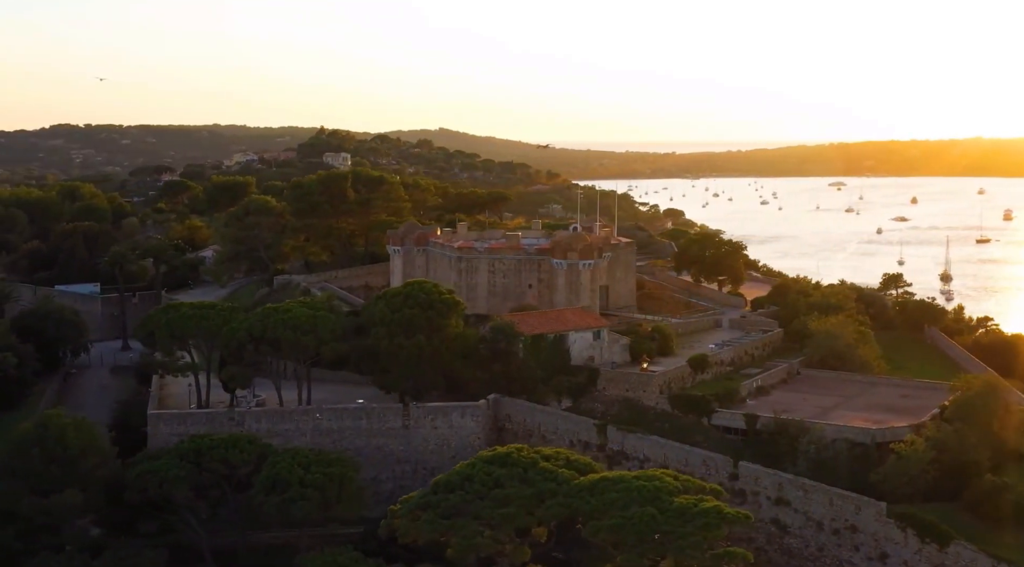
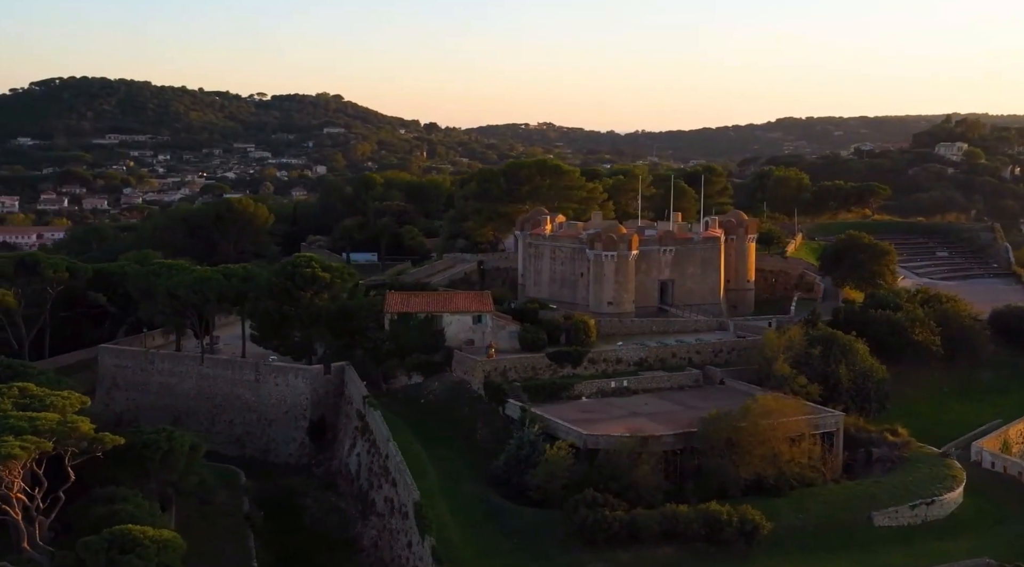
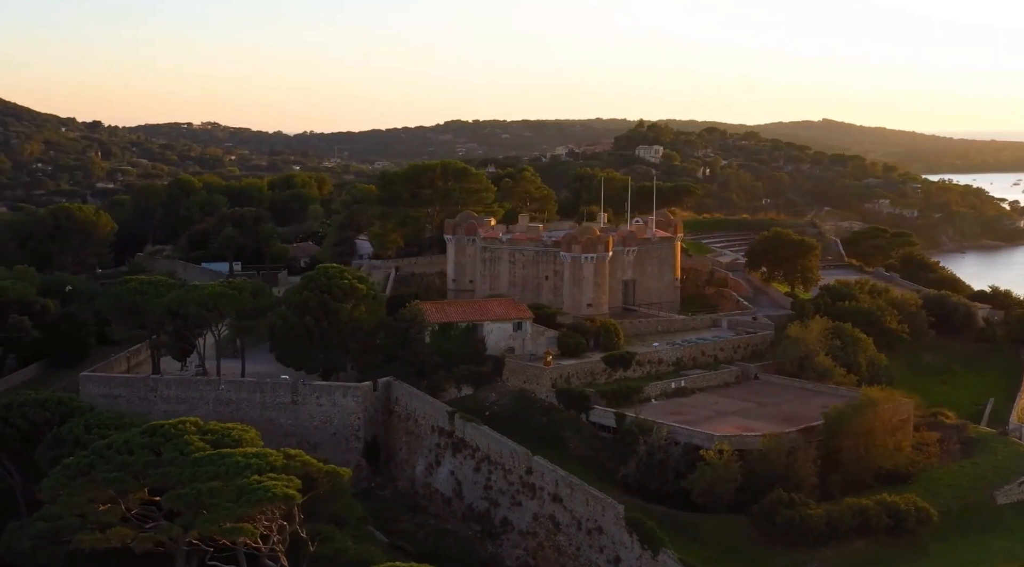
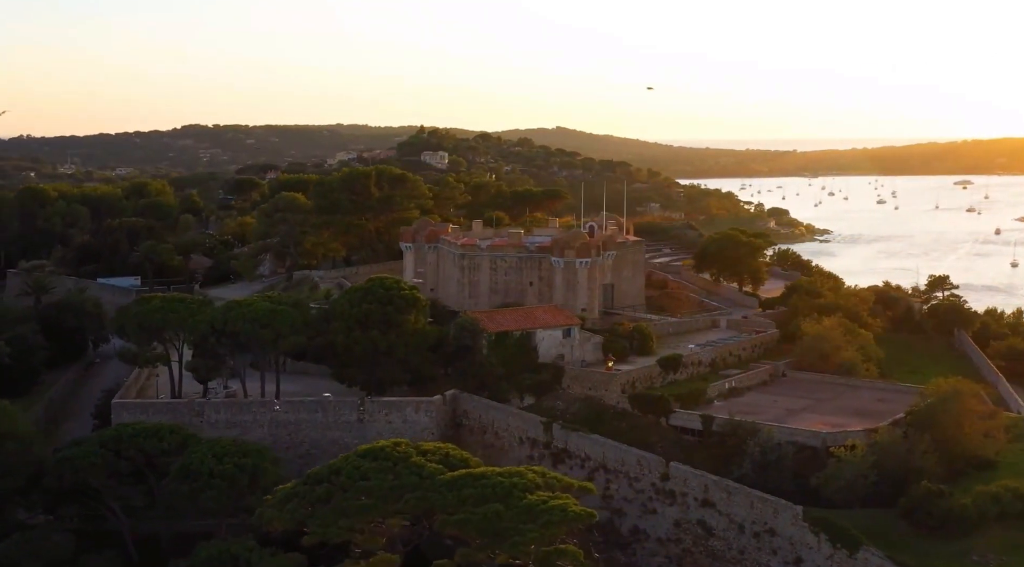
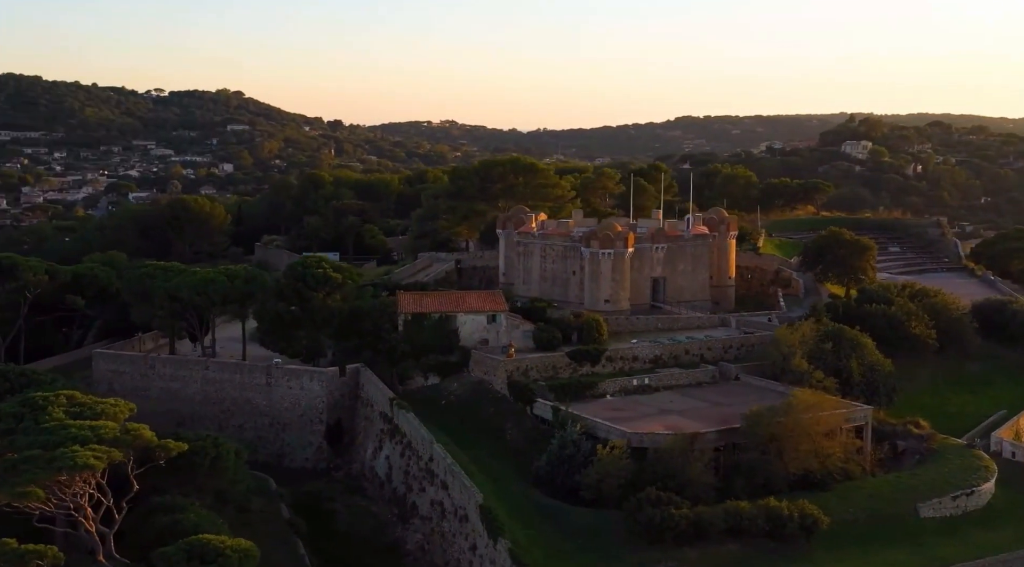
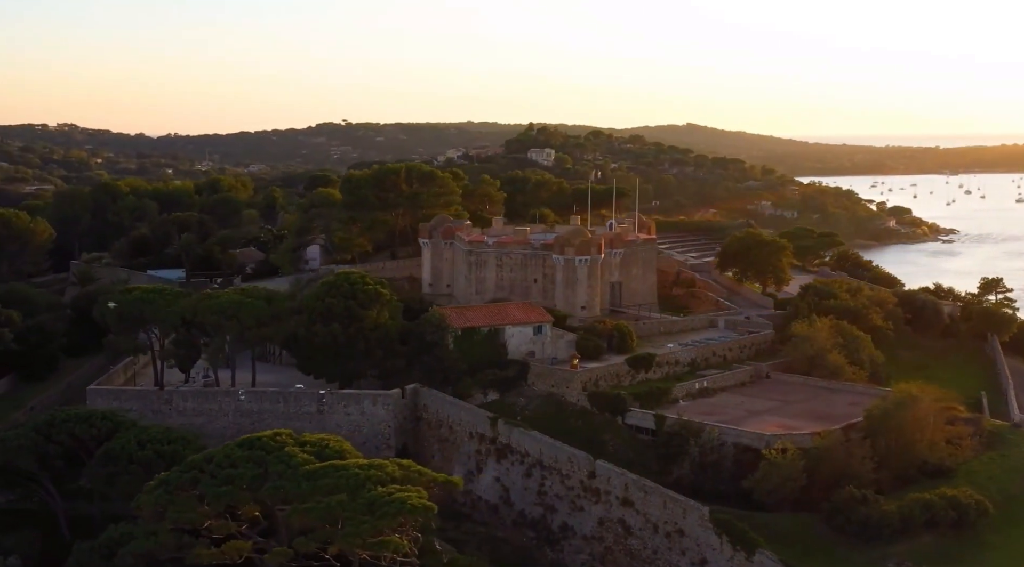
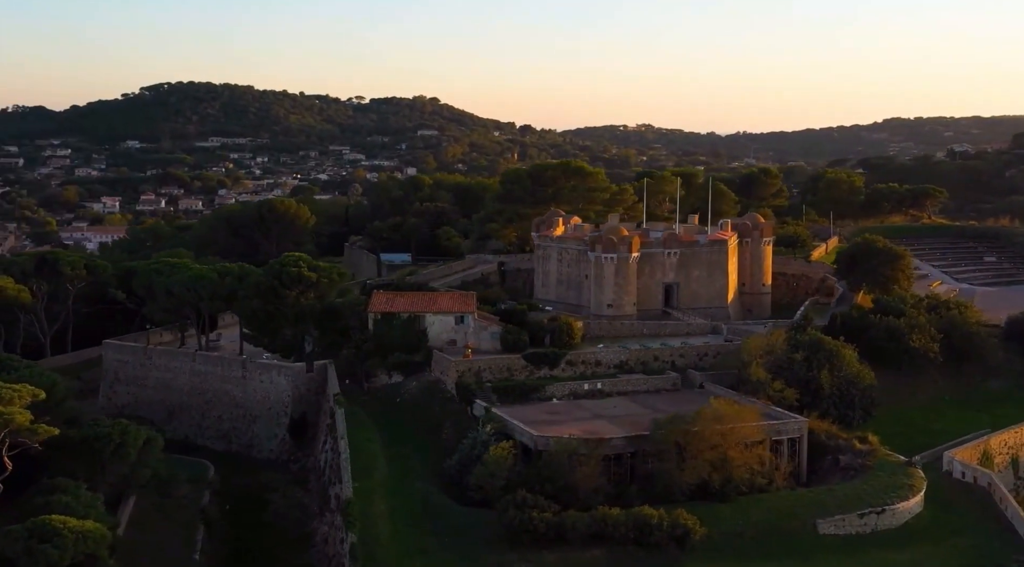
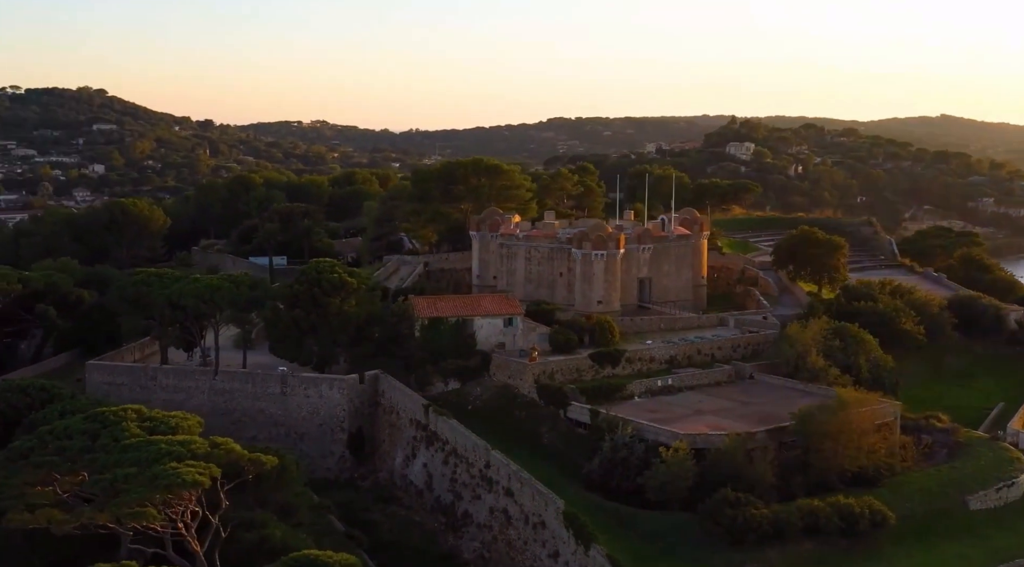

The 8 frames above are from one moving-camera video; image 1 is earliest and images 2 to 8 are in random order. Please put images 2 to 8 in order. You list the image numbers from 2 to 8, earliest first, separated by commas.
4, 6, 3, 8, 5, 2, 7
